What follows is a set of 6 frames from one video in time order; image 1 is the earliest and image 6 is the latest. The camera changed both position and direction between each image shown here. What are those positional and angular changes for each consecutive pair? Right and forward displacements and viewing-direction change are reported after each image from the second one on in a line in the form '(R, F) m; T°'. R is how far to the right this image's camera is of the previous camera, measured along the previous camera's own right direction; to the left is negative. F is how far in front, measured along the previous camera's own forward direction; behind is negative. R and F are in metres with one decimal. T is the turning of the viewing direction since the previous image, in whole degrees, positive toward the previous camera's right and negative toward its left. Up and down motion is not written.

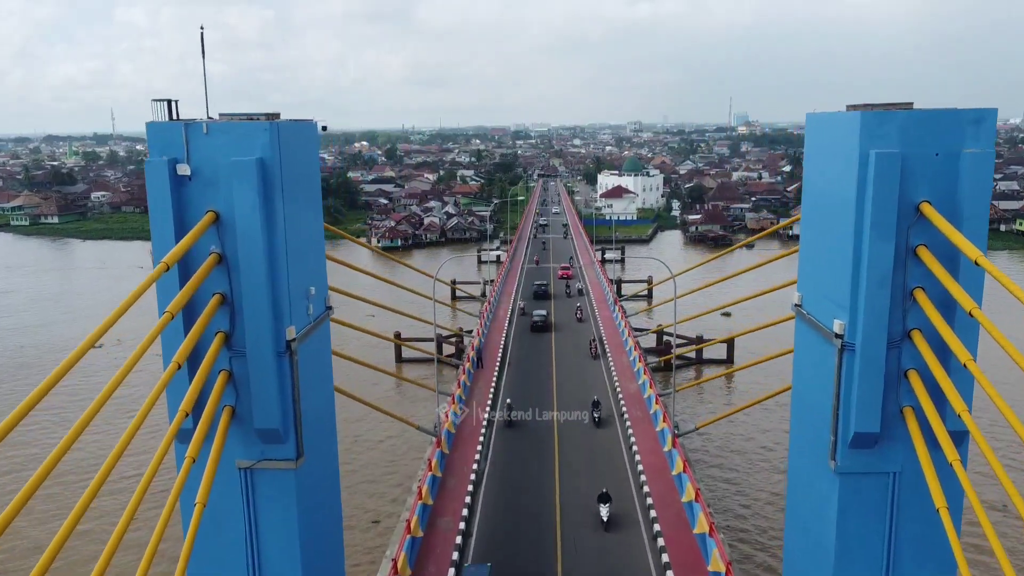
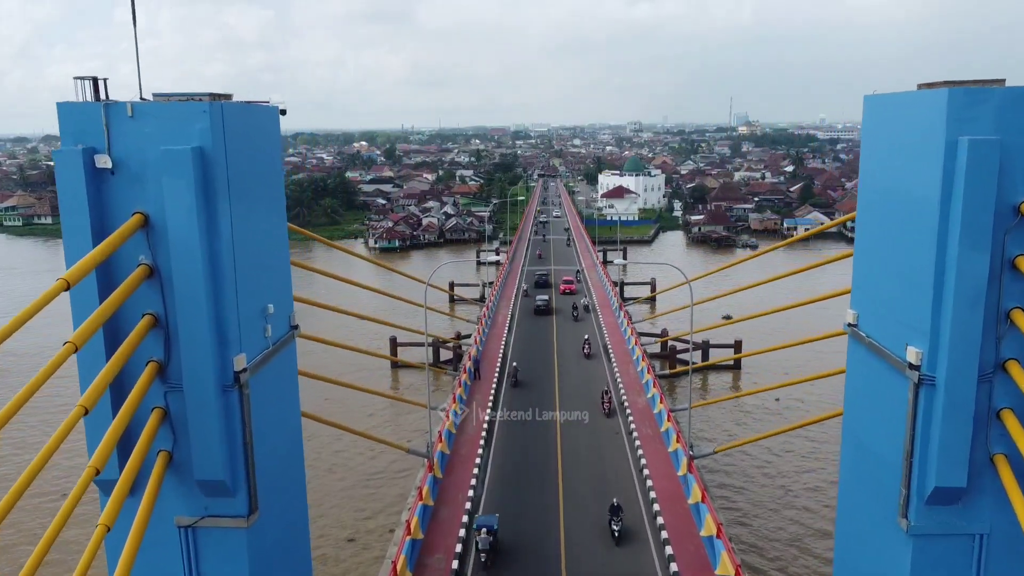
(0.0, +1.2) m; 0°
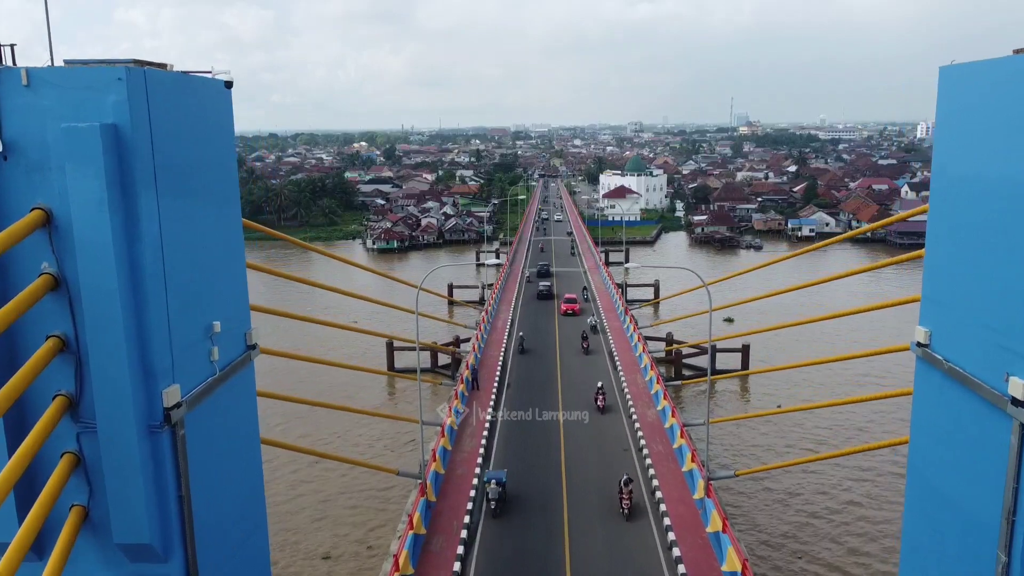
(0.0, +1.1) m; 0°
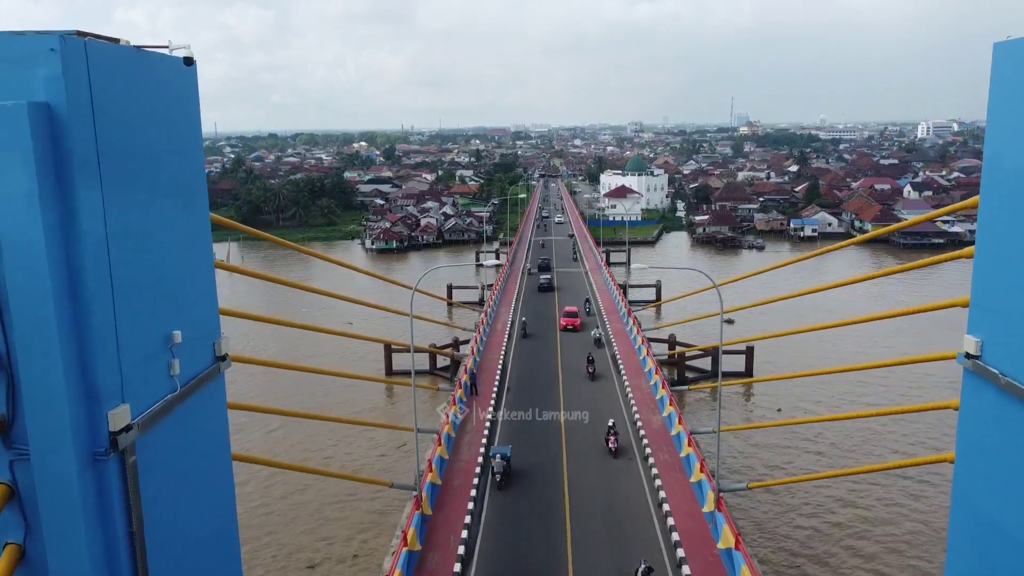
(0.0, +0.6) m; 0°
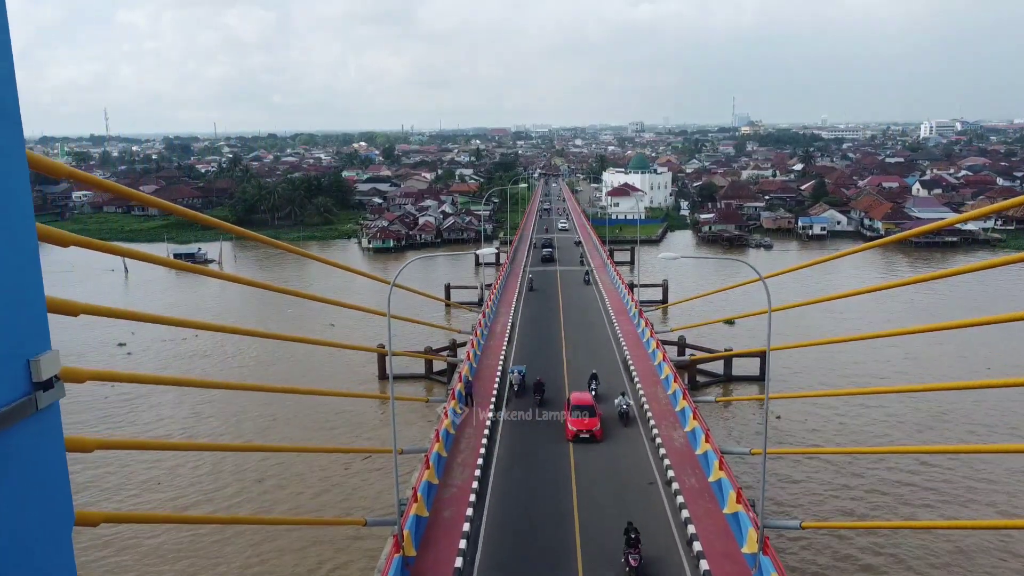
(0.0, +1.8) m; 0°
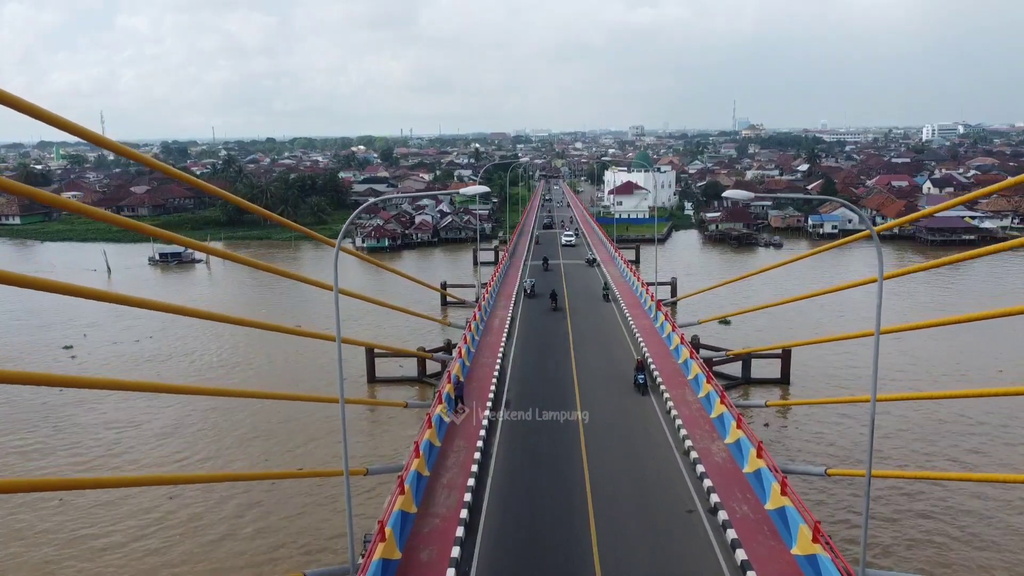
(0.0, +2.4) m; 0°
